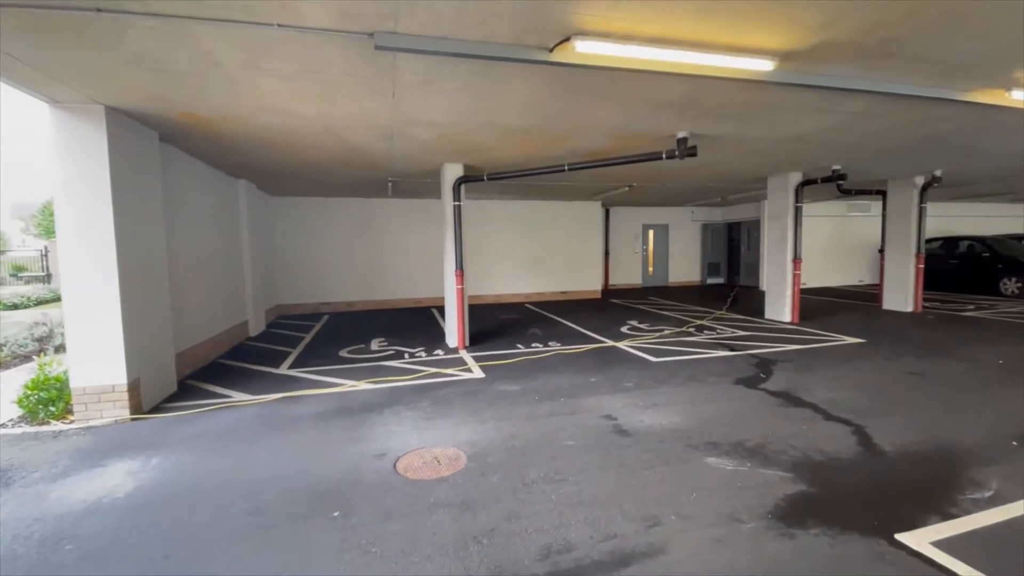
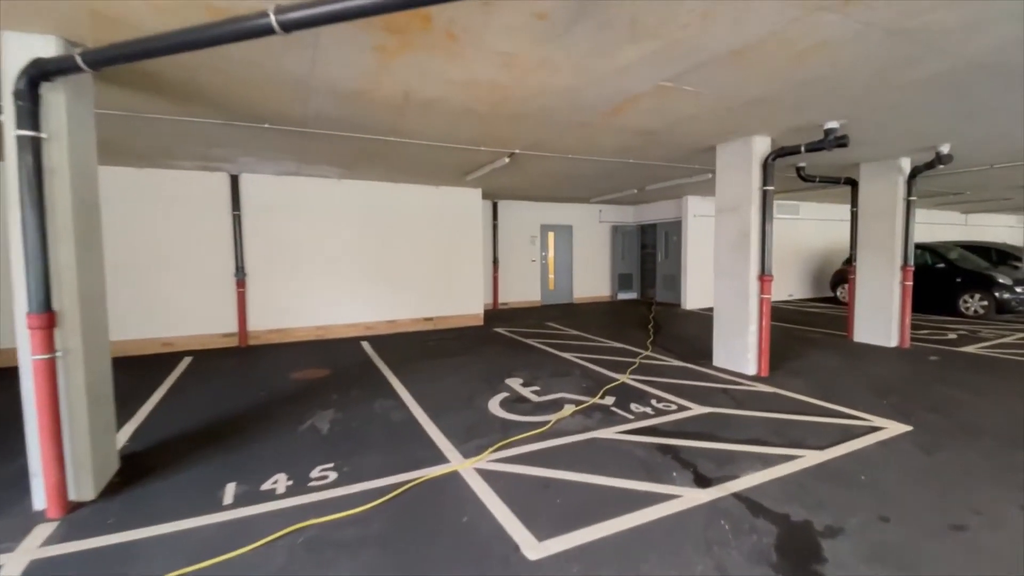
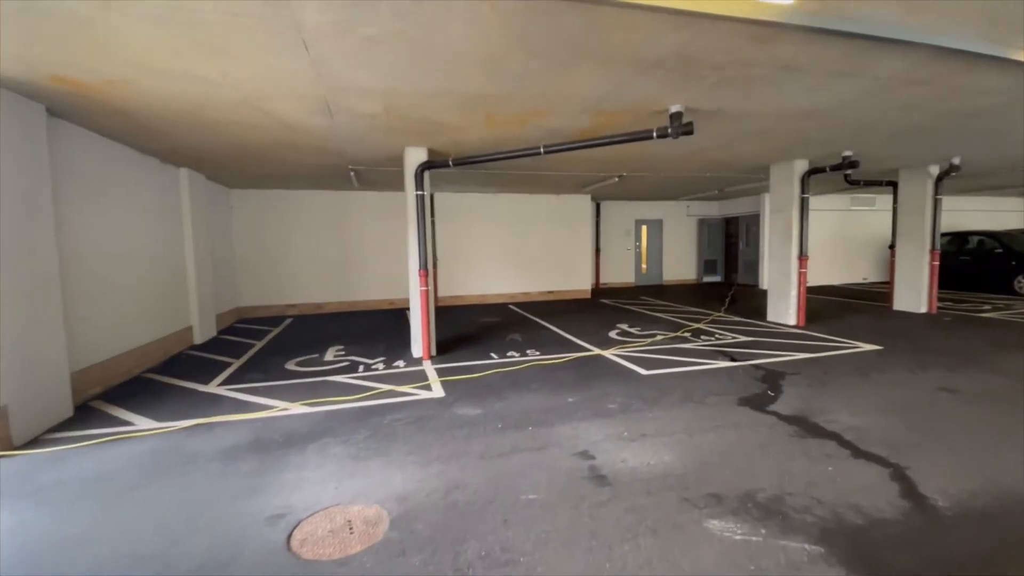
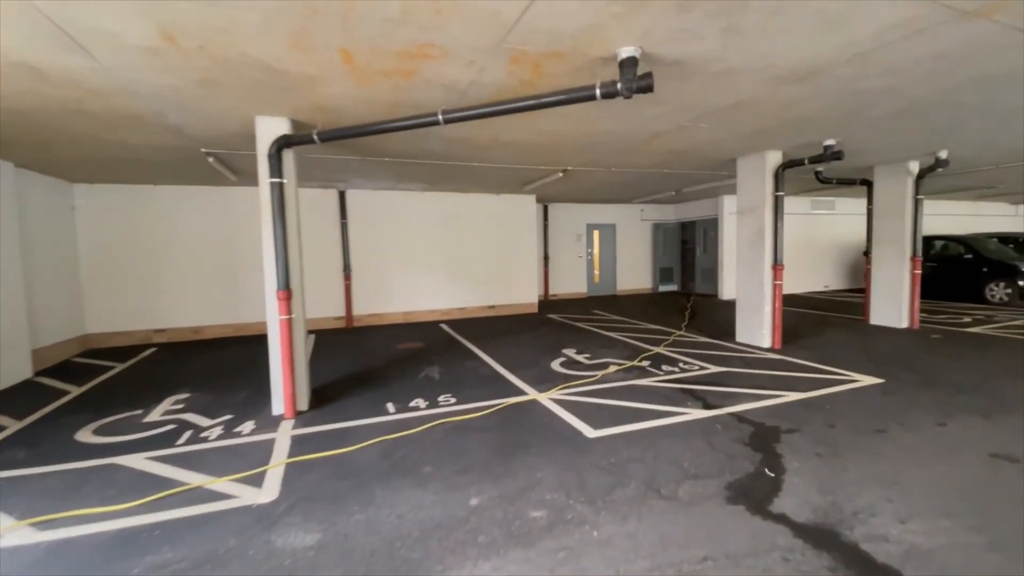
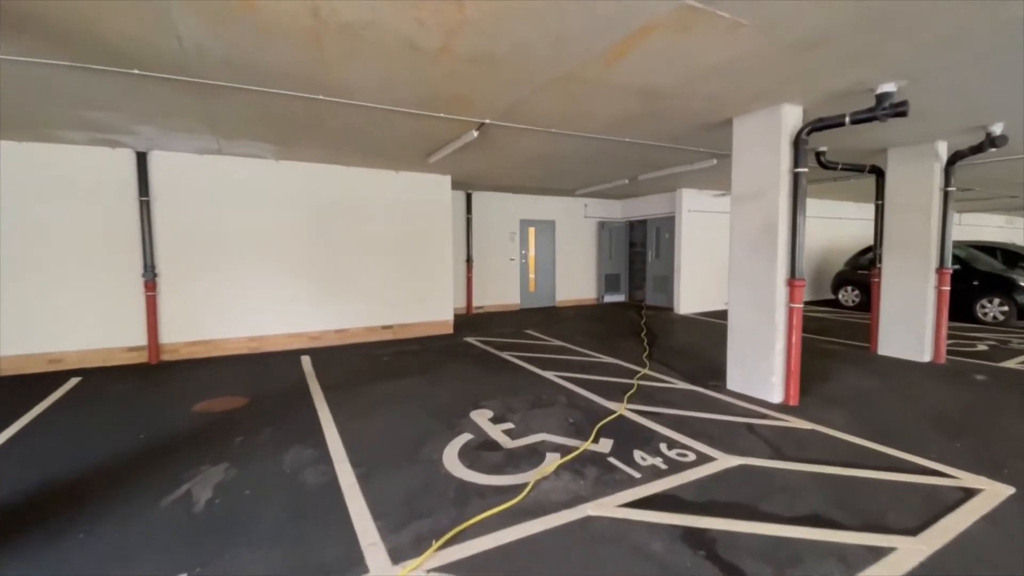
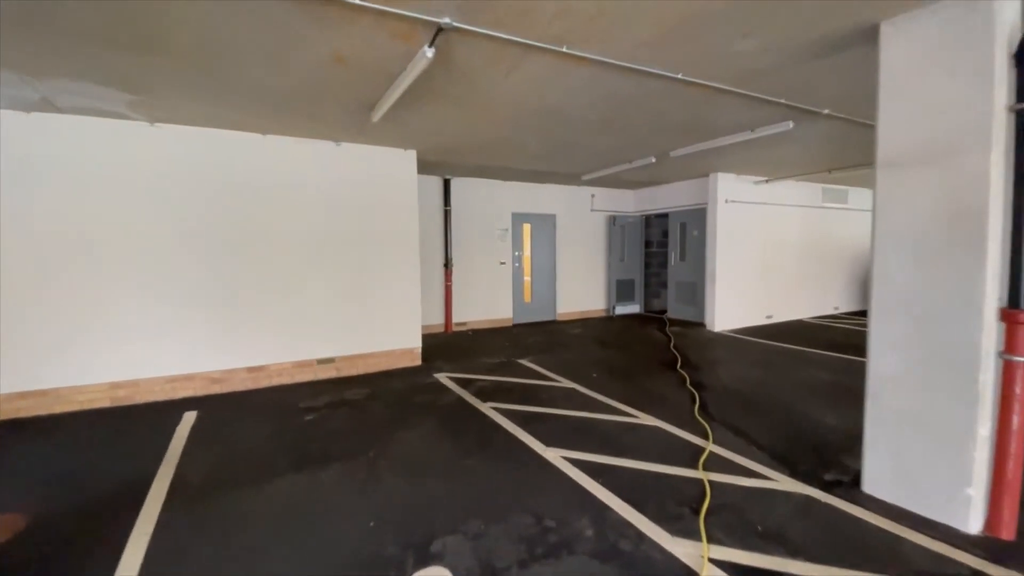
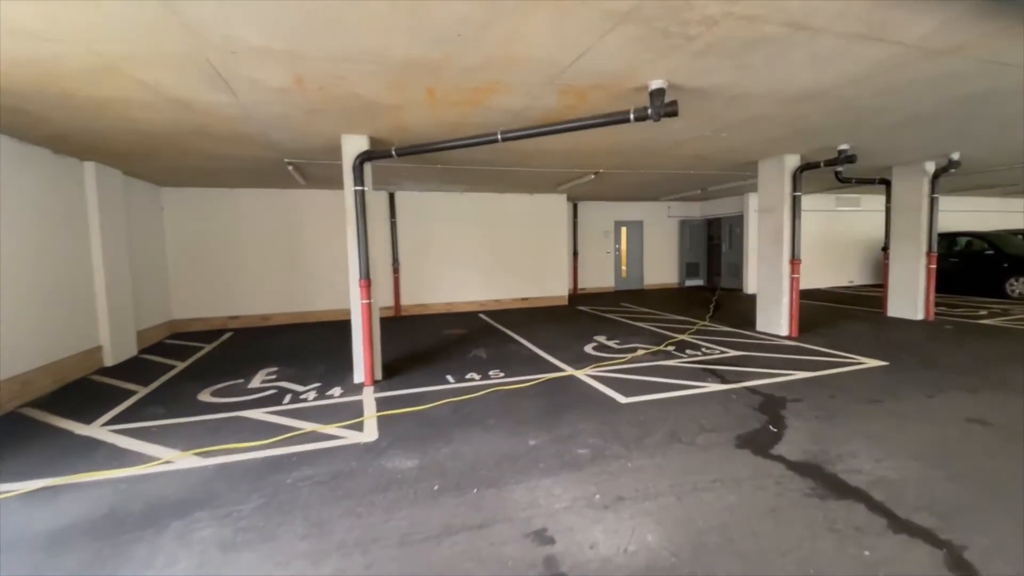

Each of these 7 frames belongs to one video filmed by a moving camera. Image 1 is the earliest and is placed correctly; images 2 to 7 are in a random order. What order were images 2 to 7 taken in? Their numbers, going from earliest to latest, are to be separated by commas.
3, 7, 4, 2, 5, 6
